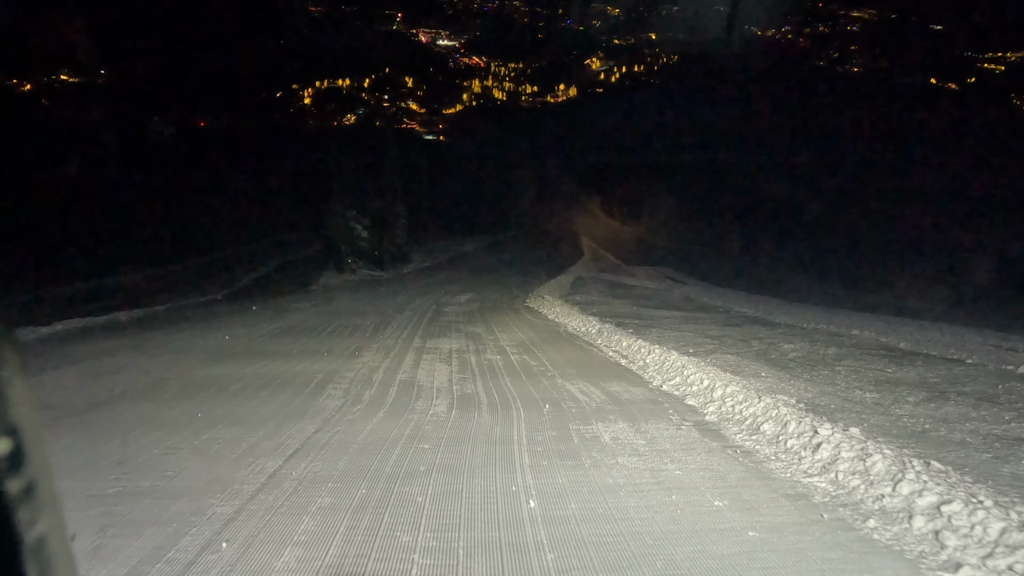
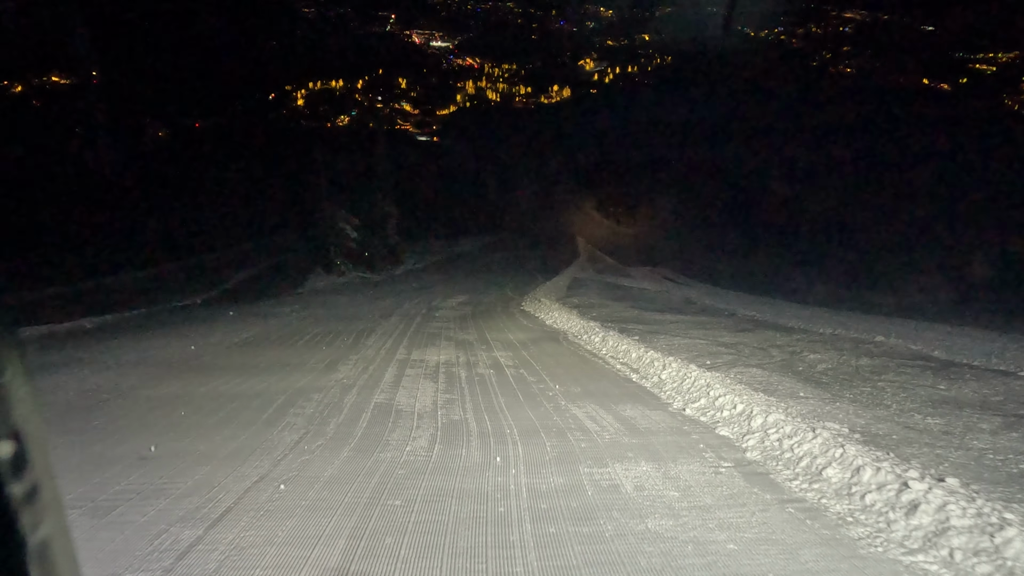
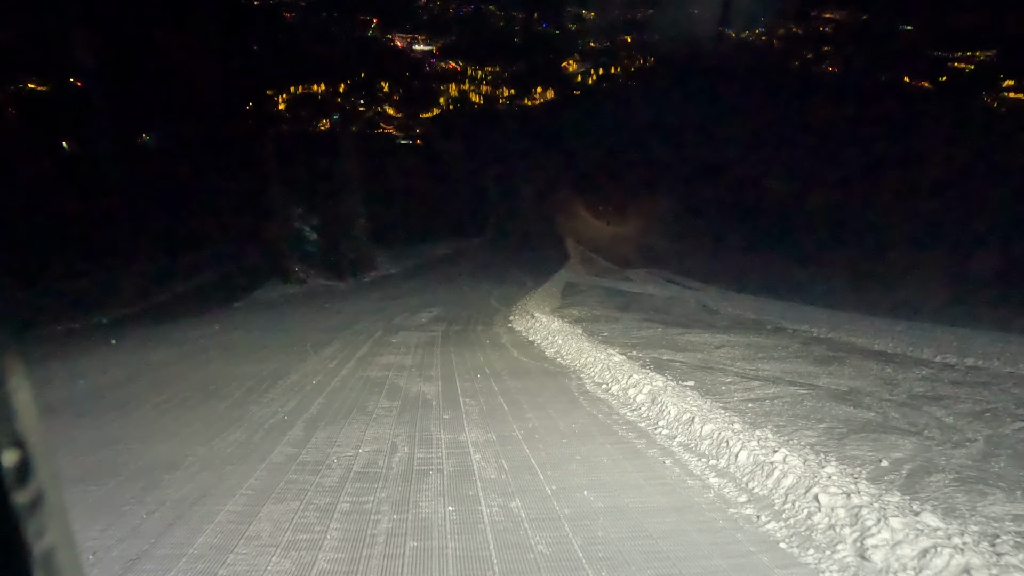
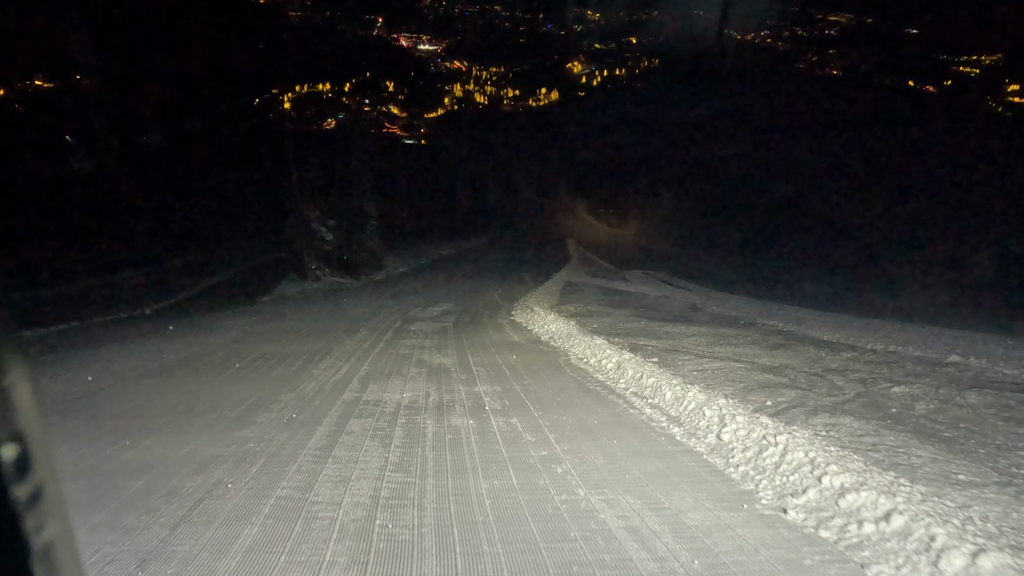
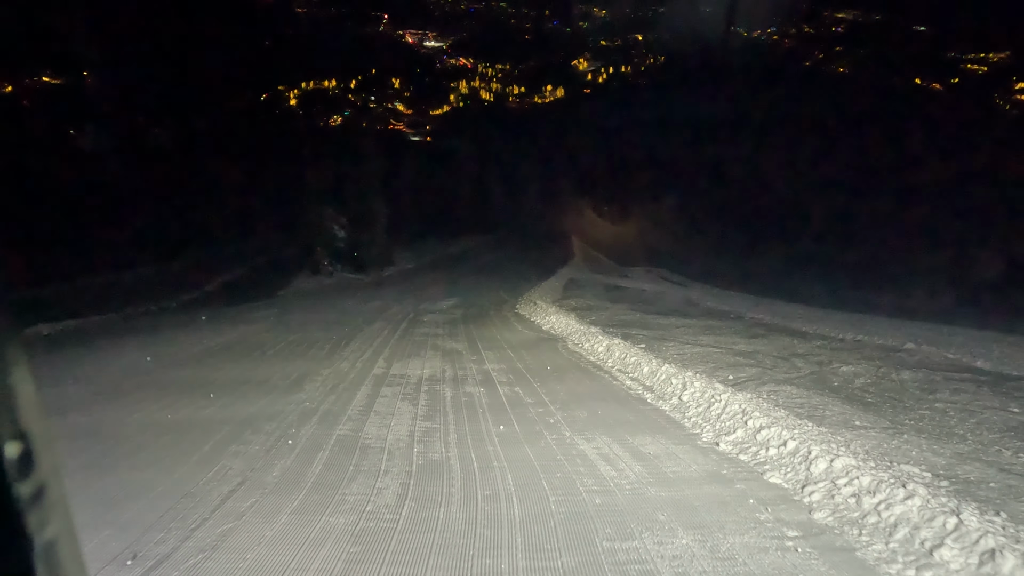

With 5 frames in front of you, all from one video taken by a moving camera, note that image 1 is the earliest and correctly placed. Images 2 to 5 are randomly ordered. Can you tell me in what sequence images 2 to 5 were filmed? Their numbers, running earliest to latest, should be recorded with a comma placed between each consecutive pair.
2, 5, 4, 3
